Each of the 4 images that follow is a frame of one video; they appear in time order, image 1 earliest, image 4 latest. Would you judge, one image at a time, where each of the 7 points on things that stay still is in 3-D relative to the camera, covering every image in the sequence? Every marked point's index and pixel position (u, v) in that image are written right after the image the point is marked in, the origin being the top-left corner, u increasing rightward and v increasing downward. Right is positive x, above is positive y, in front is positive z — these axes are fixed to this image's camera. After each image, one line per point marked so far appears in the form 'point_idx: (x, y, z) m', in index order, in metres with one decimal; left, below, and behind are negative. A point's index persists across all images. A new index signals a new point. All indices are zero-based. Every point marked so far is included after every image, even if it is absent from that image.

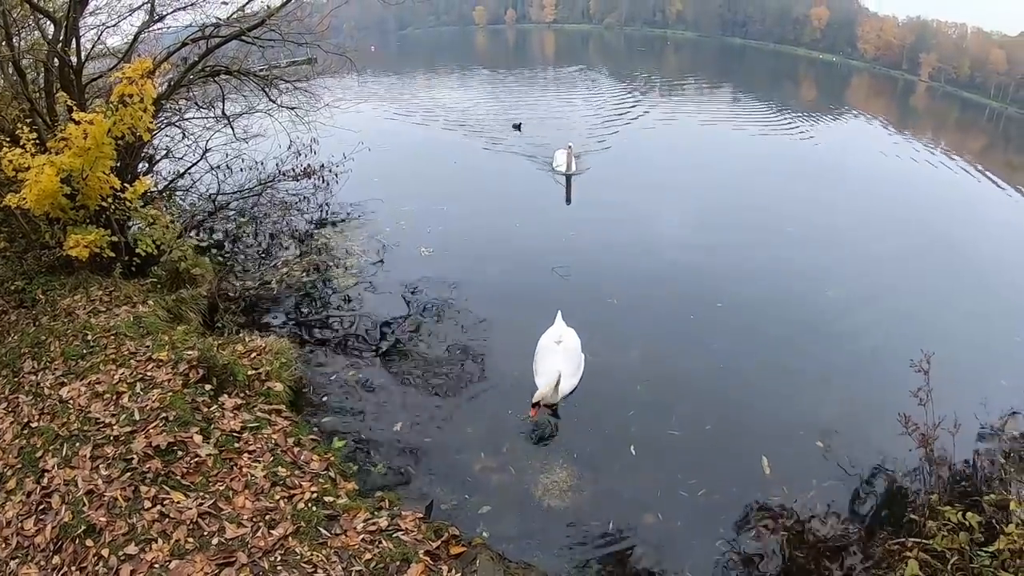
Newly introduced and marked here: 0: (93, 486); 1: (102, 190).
0: (-4.0, -1.9, +6.7) m
1: (-5.4, +1.3, +9.5) m
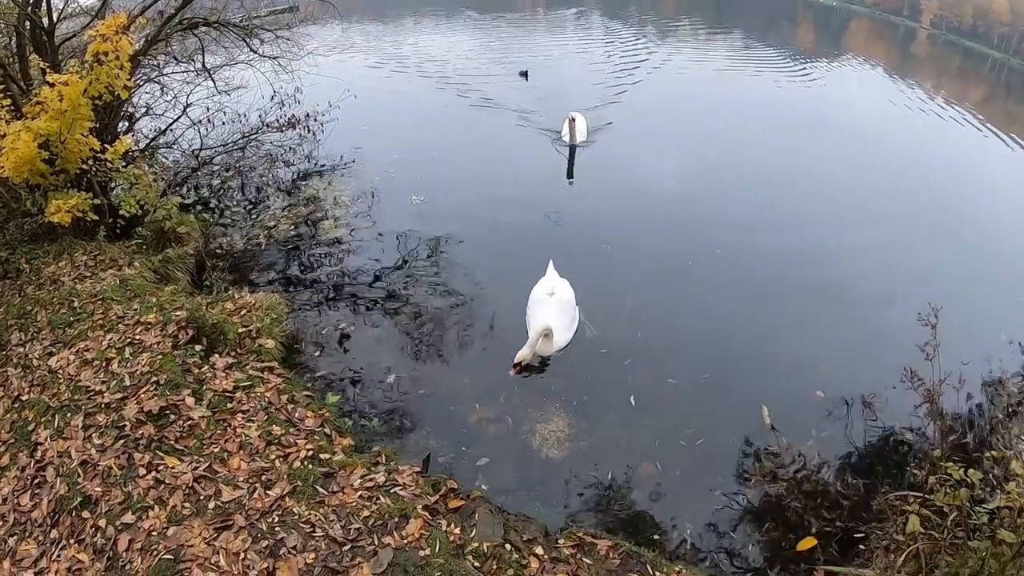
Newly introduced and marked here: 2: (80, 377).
0: (-4.0, -1.6, +6.7) m
1: (-5.6, +1.8, +9.2) m
2: (-4.6, -0.9, +7.5) m
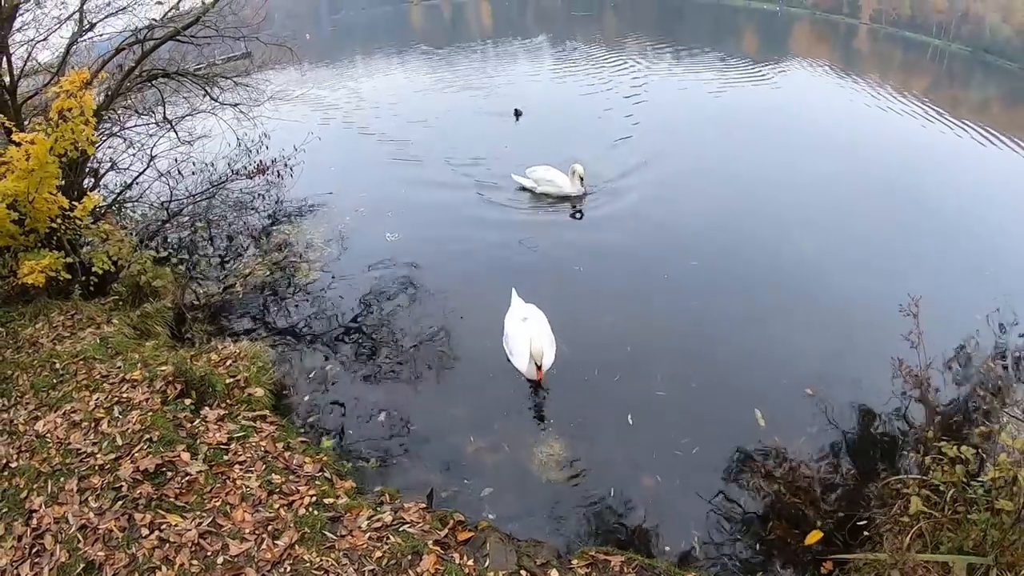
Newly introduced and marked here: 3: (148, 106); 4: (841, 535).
0: (-3.9, -2.2, +6.6) m
1: (-5.9, +1.0, +9.1) m
2: (-4.6, -1.6, +7.4) m
3: (-6.0, +3.0, +11.8) m
4: (+3.3, -2.6, +7.2) m
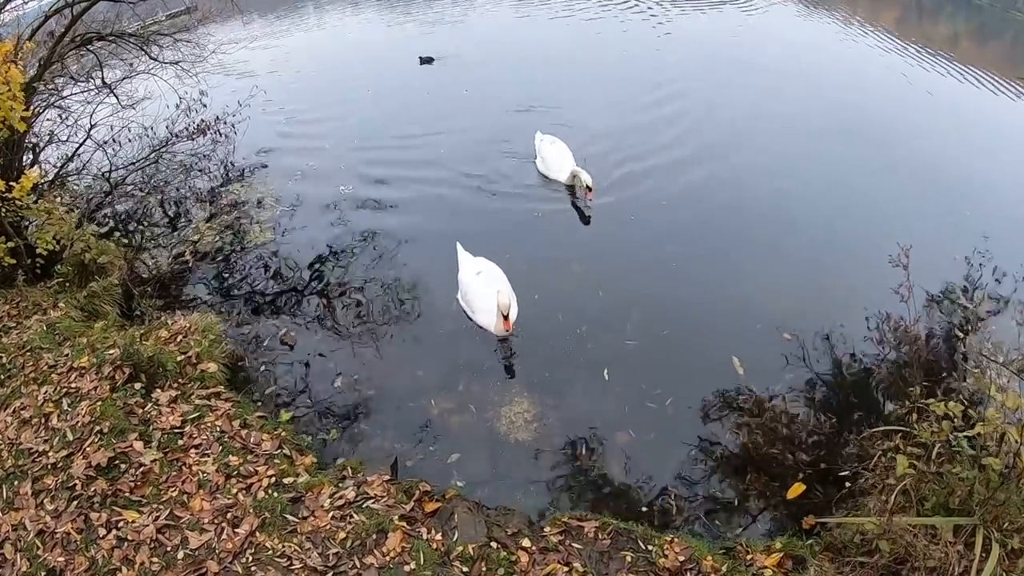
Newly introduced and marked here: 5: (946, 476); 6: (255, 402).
0: (-4.2, -2.1, +6.4) m
1: (-6.4, +1.1, +8.6) m
2: (-4.9, -1.5, +7.1) m
3: (-6.7, +3.3, +11.1) m
4: (+3.0, -1.9, +7.0) m
5: (+3.4, -1.5, +5.6) m
6: (-2.9, -1.3, +8.1) m
